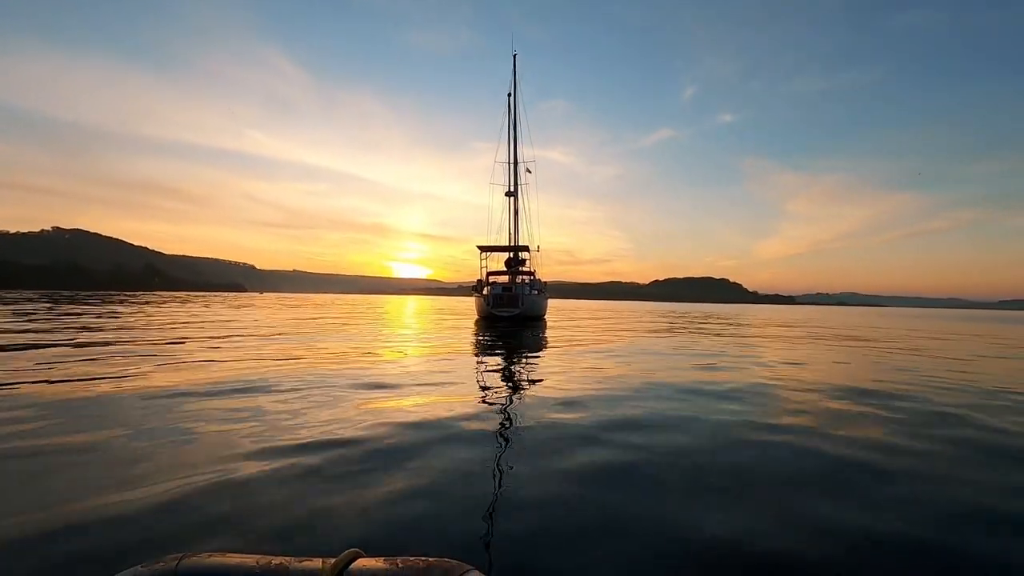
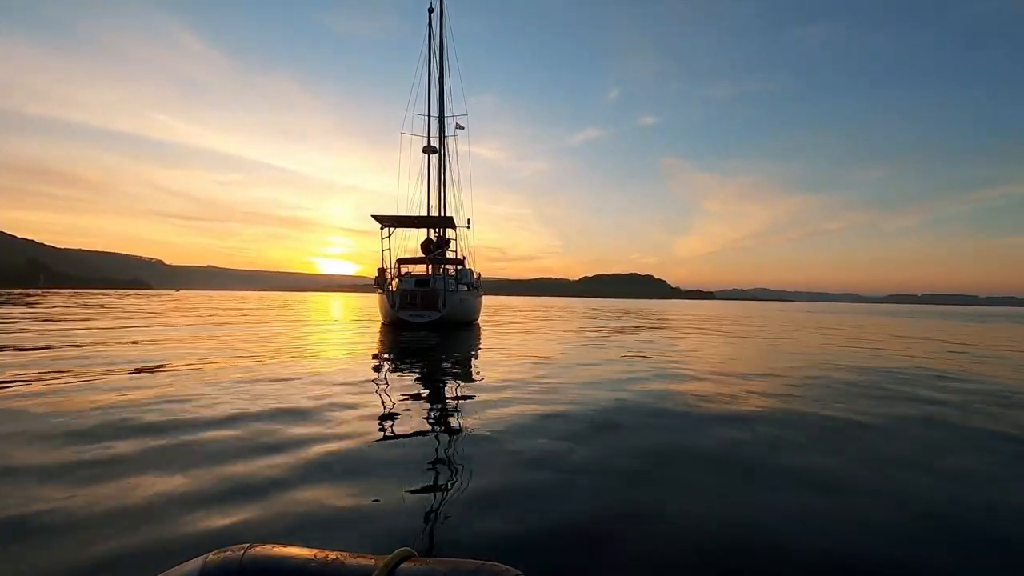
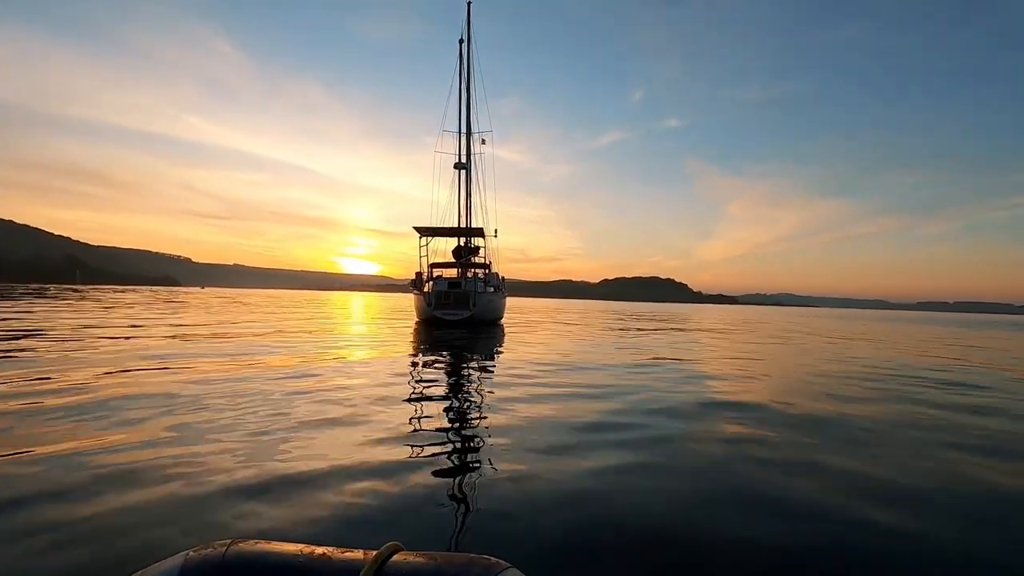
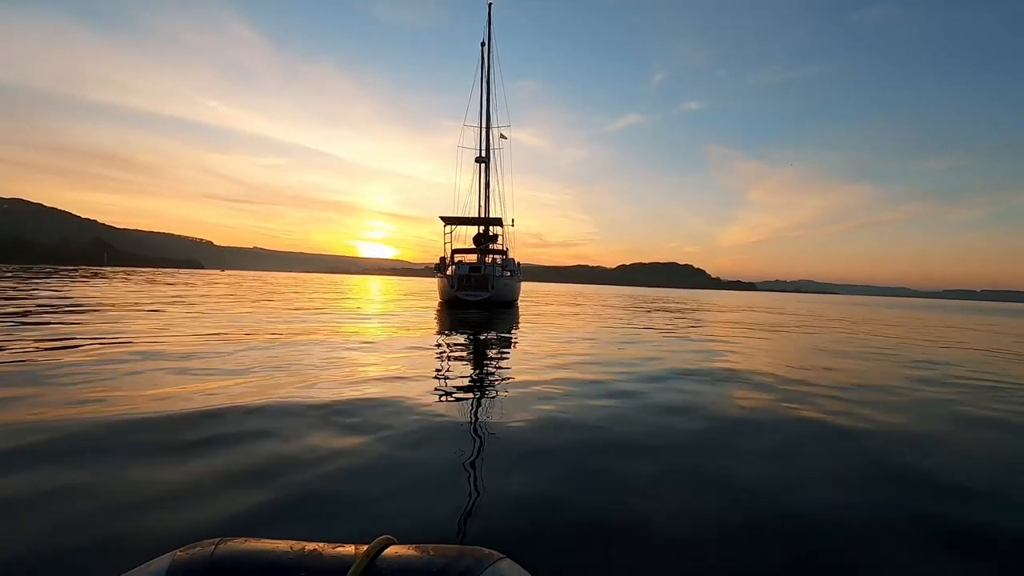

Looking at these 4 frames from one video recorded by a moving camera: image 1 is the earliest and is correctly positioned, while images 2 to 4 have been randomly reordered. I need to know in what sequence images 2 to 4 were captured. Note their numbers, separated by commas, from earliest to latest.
4, 3, 2
